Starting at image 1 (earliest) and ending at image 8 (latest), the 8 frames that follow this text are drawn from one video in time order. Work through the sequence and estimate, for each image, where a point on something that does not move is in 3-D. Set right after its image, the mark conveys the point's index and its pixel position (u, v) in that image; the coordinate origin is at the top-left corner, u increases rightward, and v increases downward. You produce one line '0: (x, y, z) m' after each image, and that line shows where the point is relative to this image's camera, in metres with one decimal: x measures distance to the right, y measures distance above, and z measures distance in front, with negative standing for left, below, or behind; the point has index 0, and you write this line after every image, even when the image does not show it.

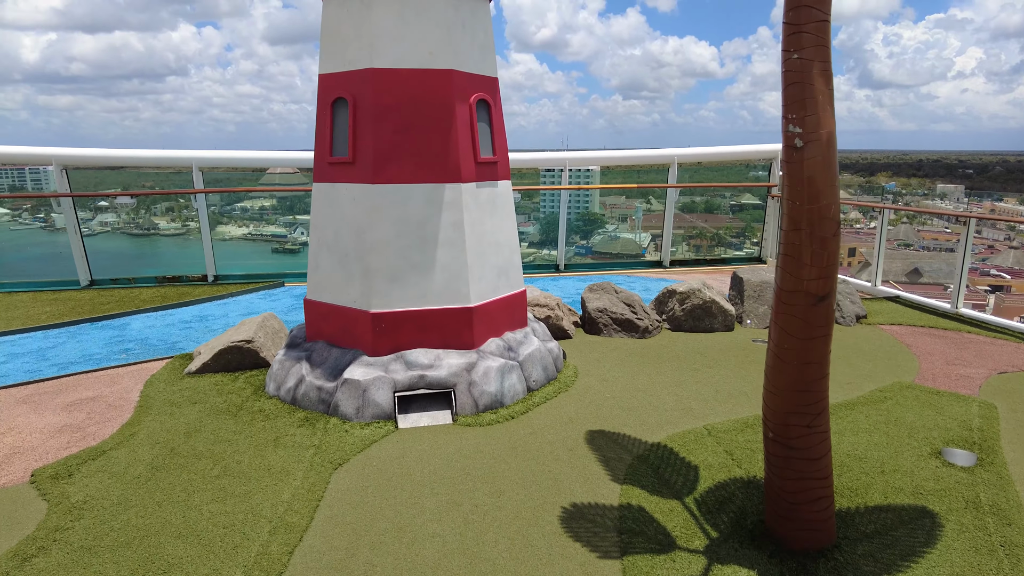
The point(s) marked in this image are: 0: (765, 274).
0: (+3.5, +0.2, +9.1) m
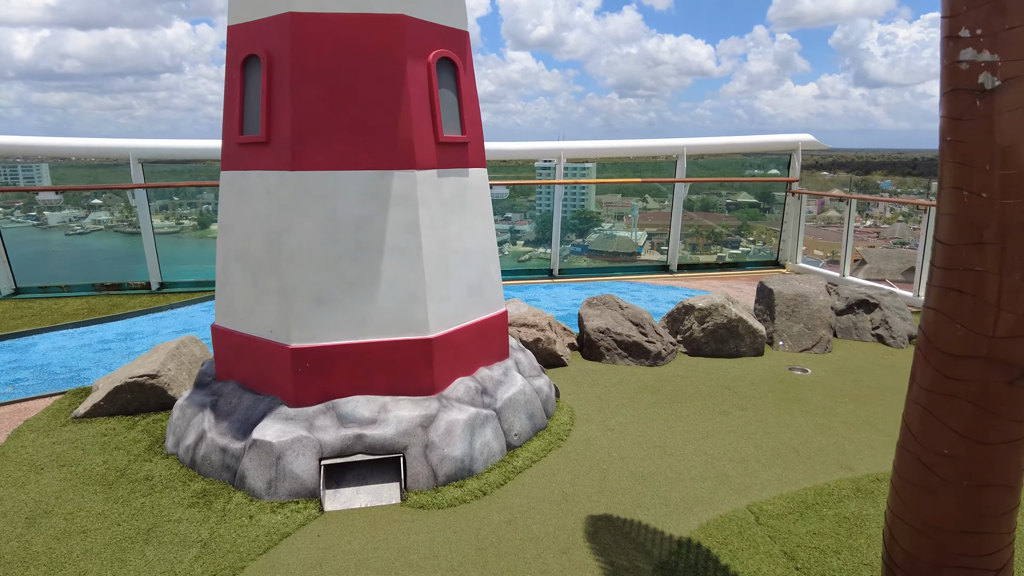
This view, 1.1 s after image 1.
0: (+3.3, 0.0, +7.6) m
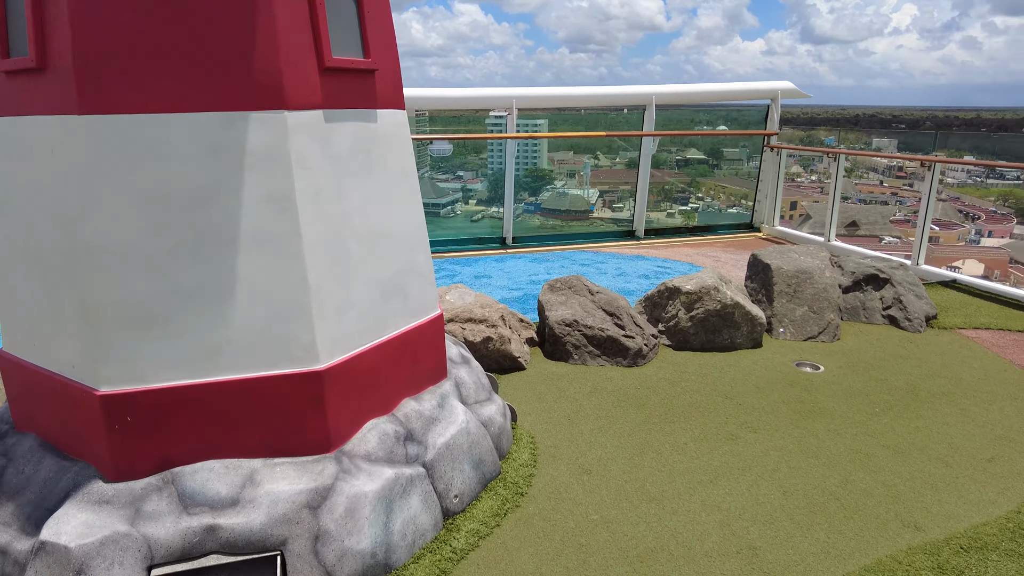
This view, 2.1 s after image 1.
0: (+2.8, +0.3, +6.3) m
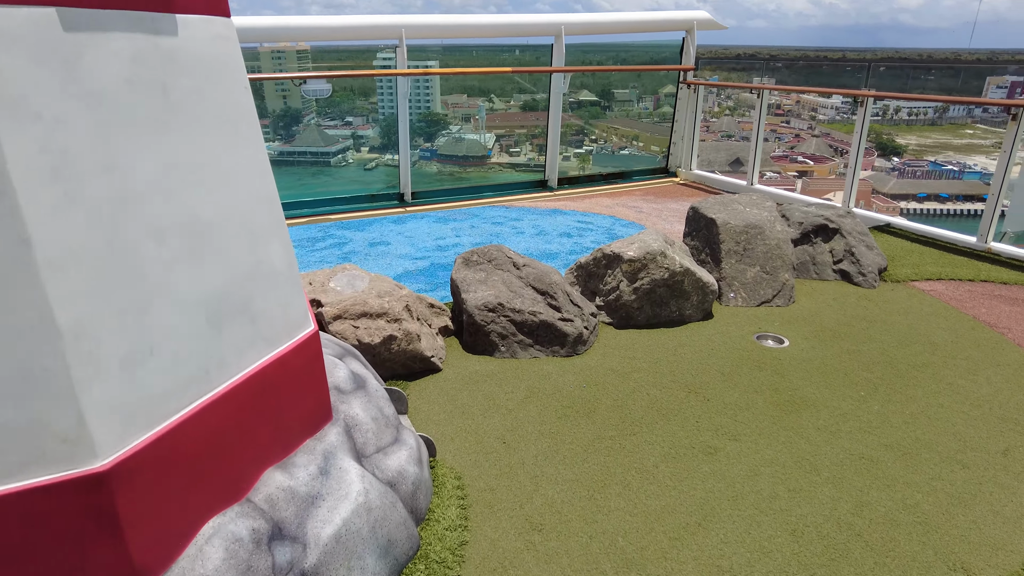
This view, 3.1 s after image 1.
0: (+2.0, +0.6, +5.6) m
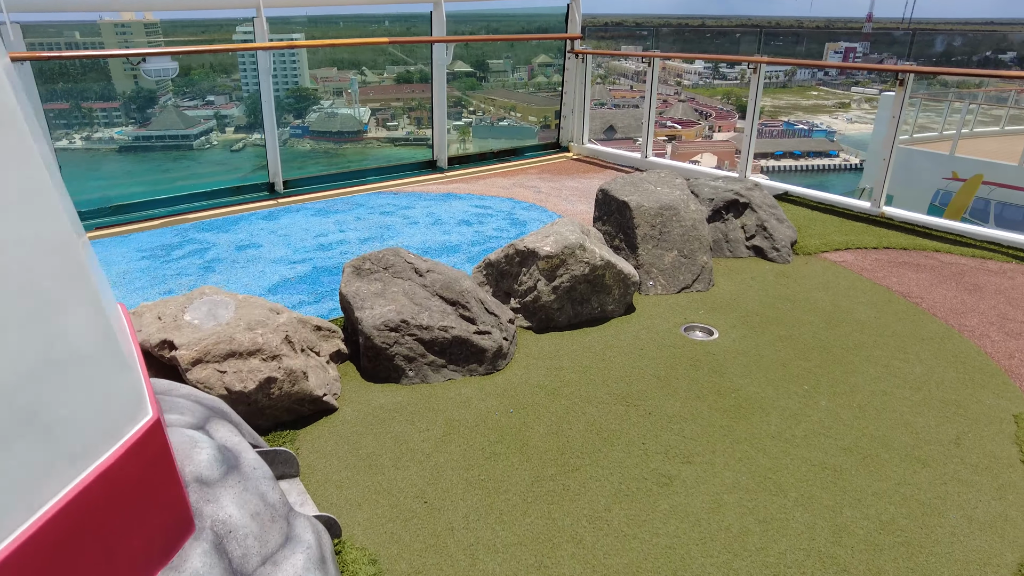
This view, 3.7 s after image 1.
0: (+1.2, +0.8, +5.2) m
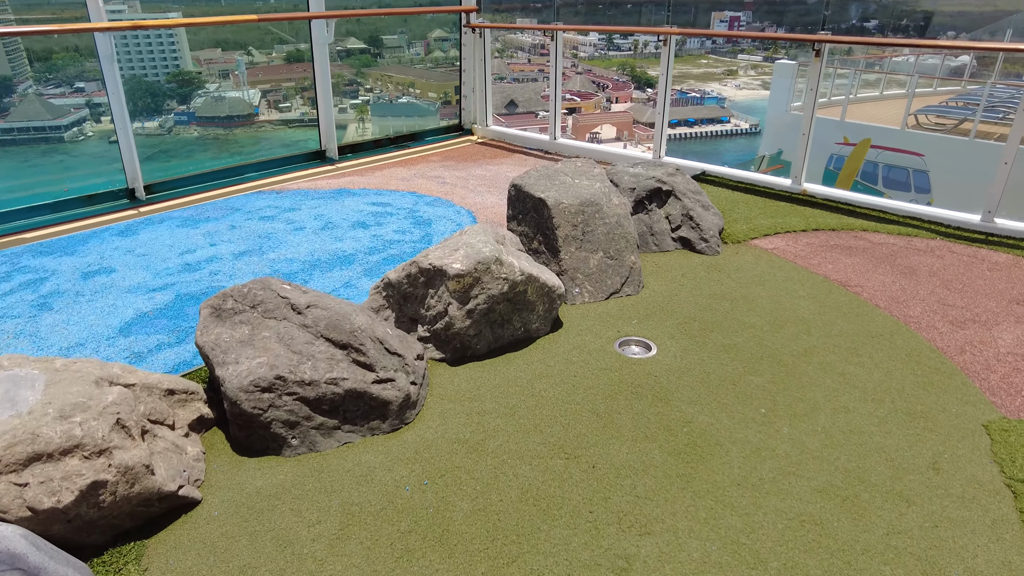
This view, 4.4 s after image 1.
0: (+0.5, +0.7, +4.6) m
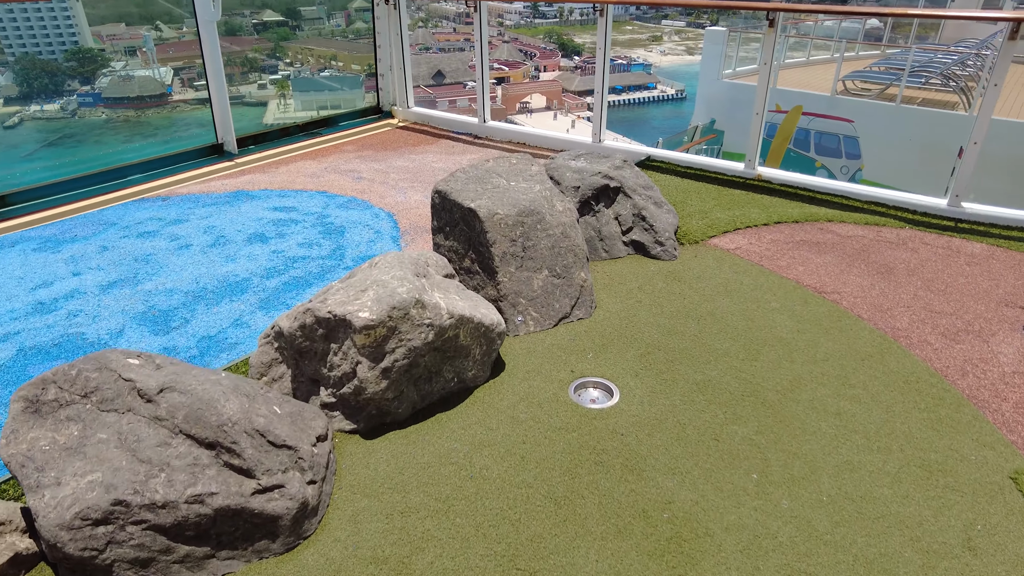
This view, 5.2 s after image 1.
0: (0.0, +0.6, +3.9) m
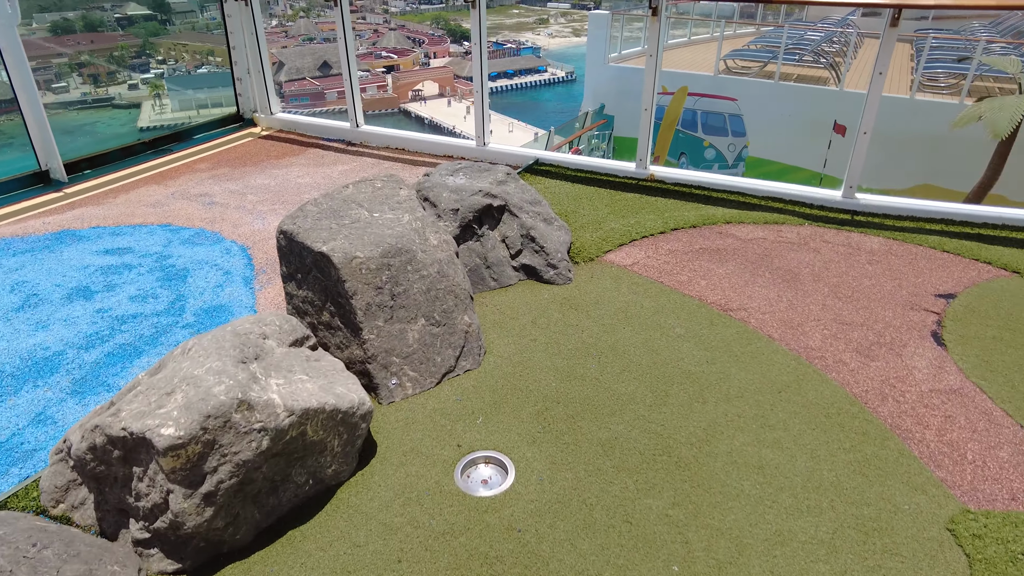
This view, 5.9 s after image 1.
0: (-0.7, +0.3, +3.3) m
